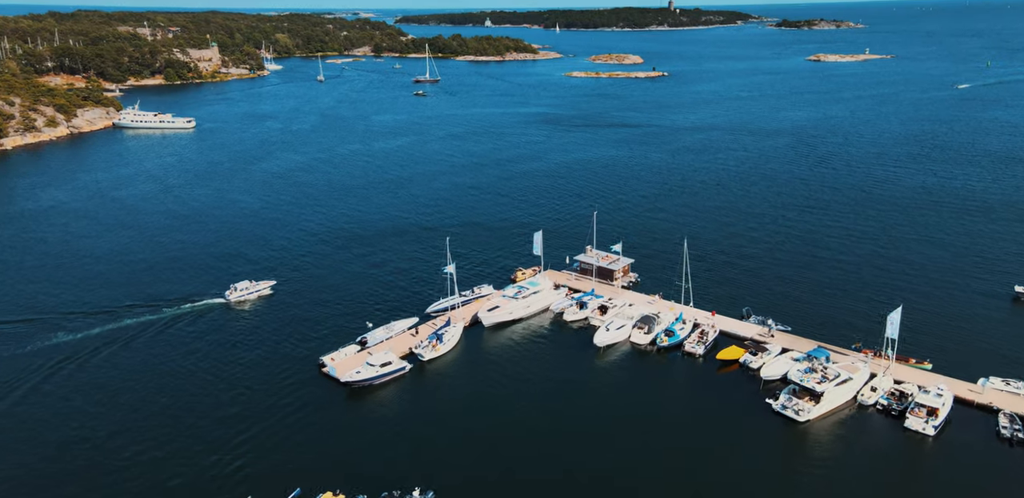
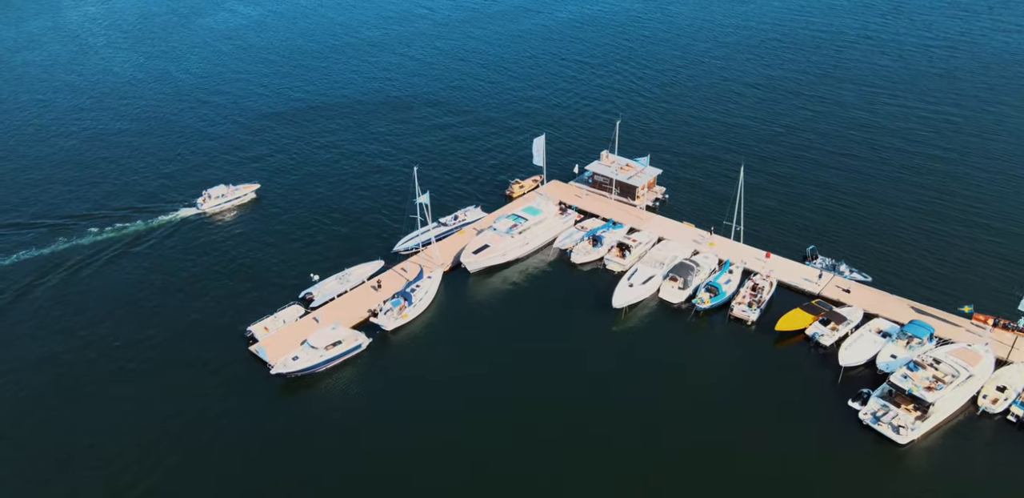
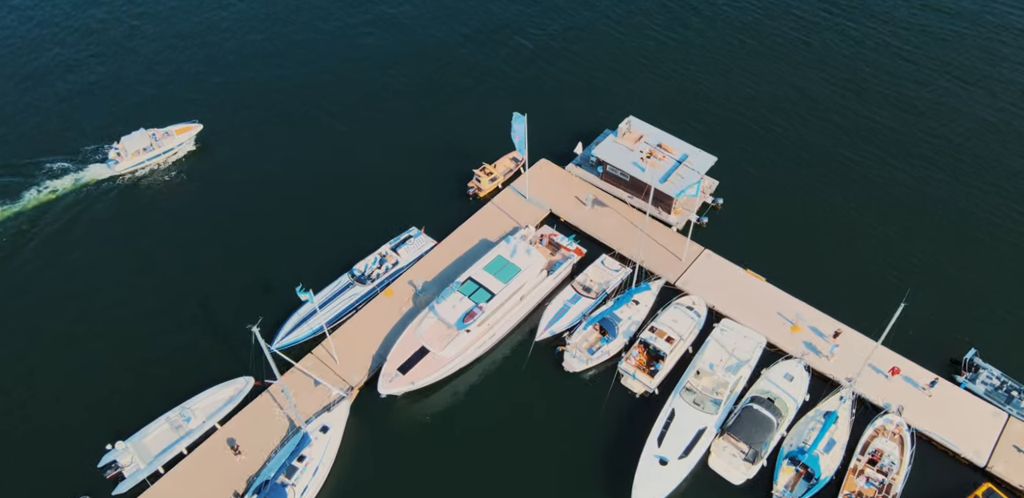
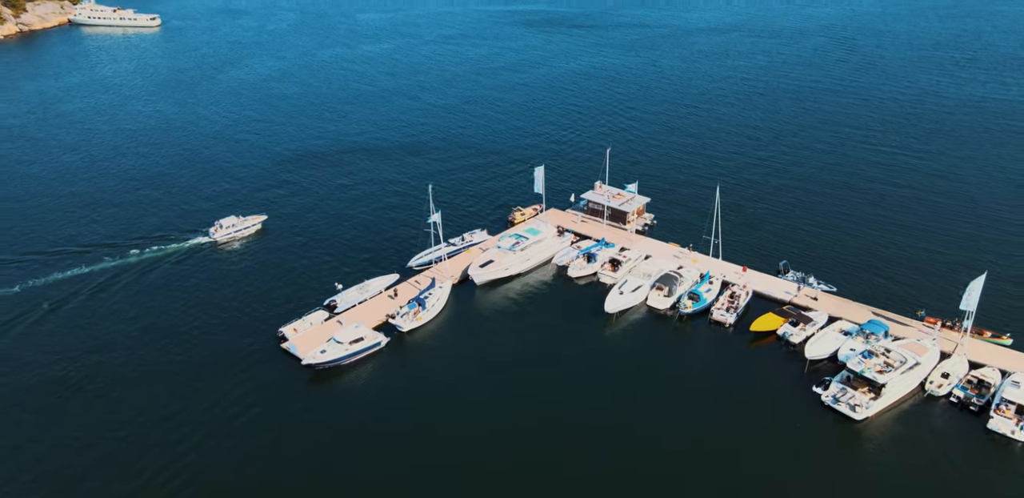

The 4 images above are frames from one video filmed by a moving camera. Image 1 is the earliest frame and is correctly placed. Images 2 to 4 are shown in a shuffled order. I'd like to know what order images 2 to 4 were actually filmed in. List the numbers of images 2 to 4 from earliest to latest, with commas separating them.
4, 2, 3
